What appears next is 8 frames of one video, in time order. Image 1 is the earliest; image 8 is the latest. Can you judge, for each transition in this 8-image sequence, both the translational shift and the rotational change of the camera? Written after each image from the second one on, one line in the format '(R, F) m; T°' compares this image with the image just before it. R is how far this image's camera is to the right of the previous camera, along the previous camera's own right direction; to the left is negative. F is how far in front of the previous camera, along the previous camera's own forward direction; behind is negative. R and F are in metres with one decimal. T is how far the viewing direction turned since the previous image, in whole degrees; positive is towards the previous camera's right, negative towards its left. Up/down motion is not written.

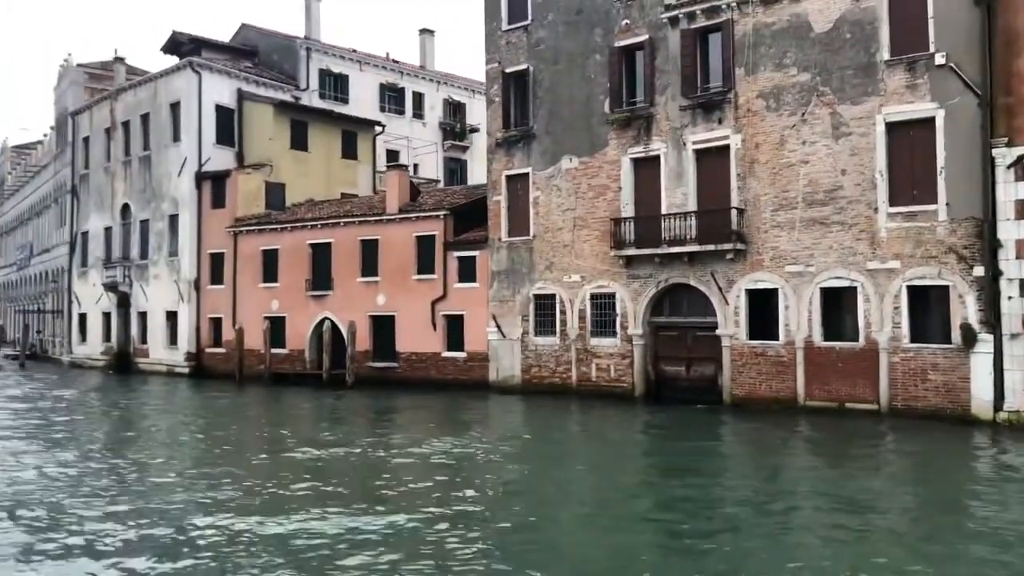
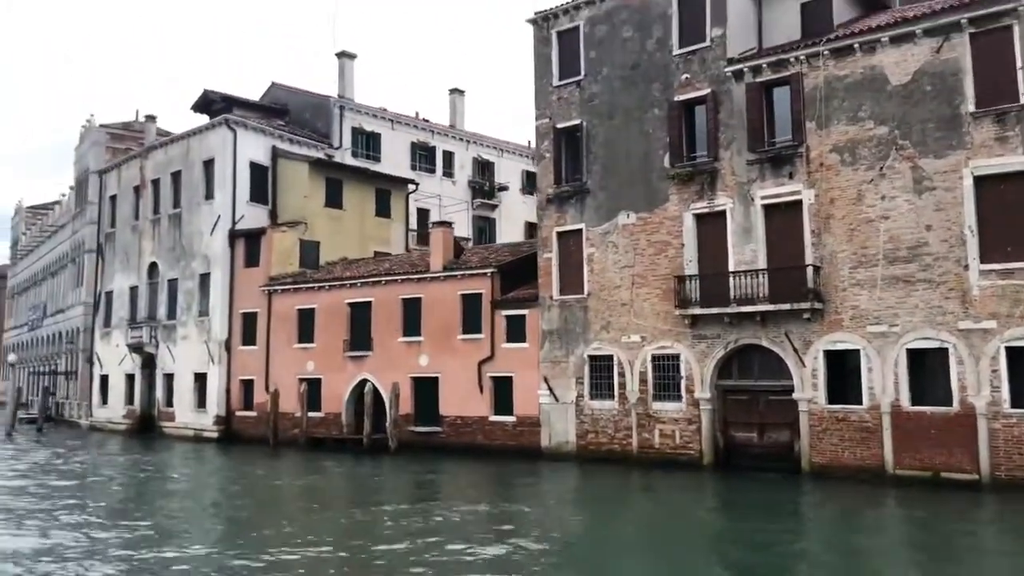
(-1.5, +1.0) m; 0°
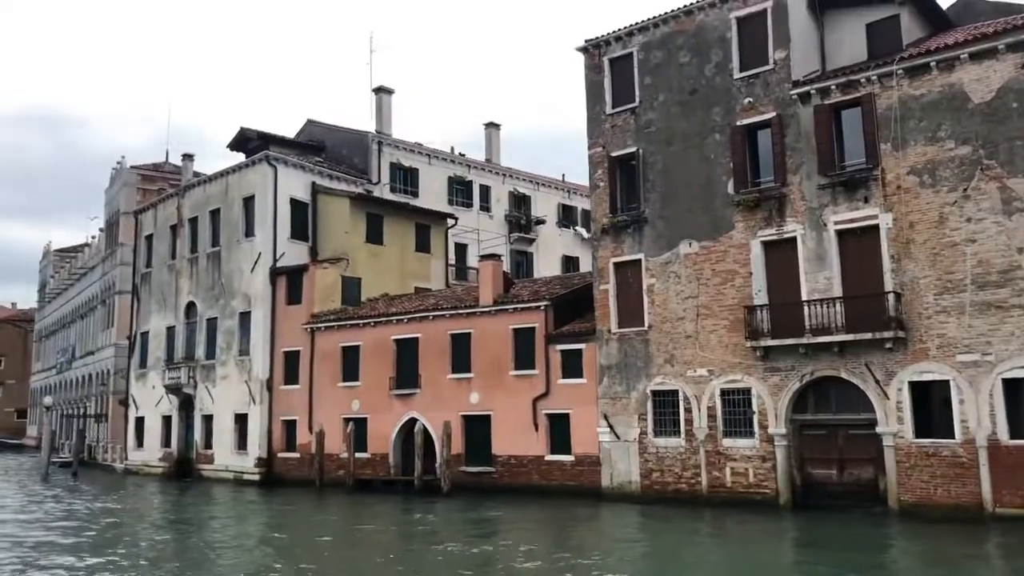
(-1.1, +0.8) m; -1°
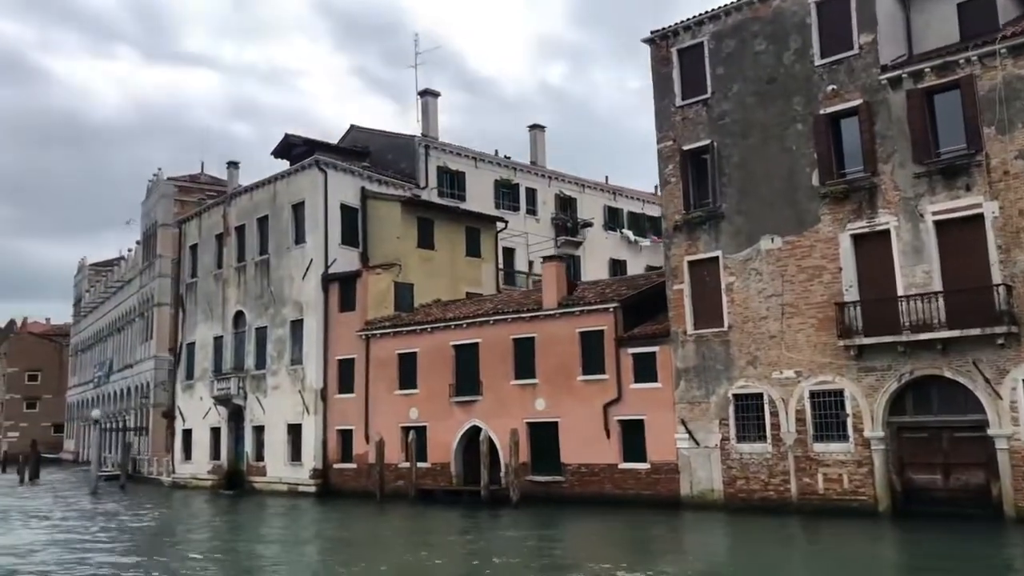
(-1.3, +0.9) m; -1°
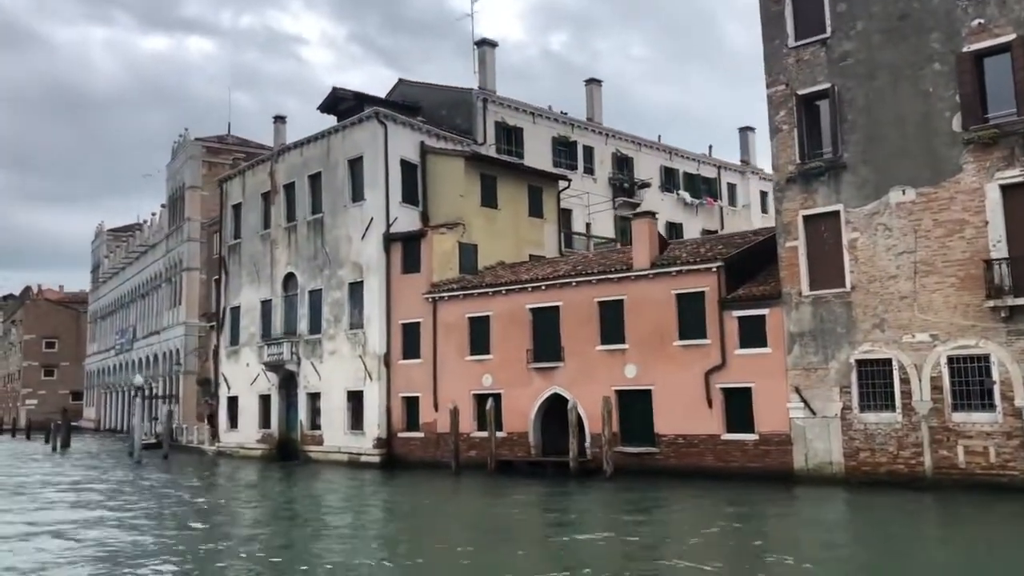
(-2.4, +1.7) m; 0°
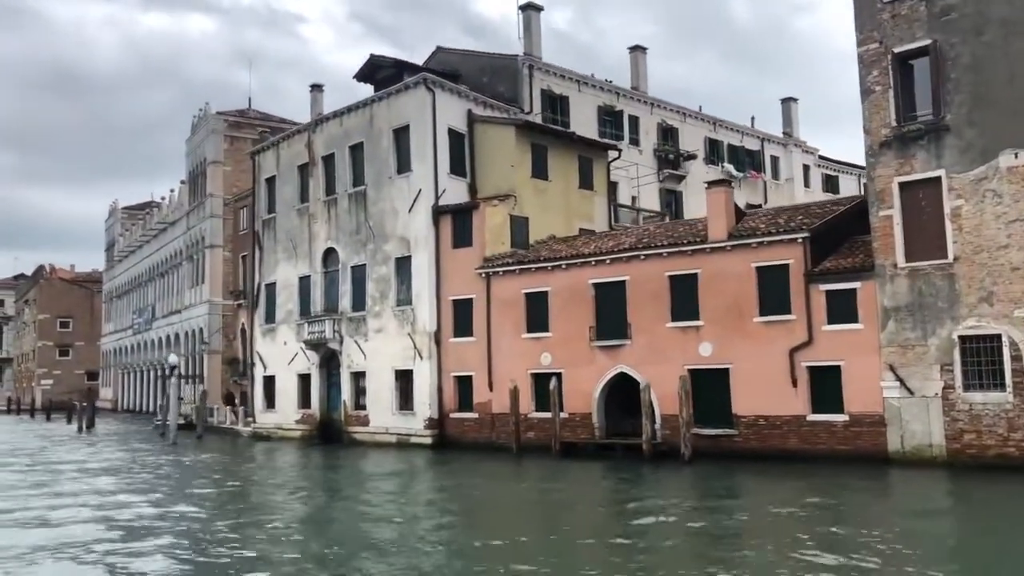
(-1.7, +1.2) m; 0°
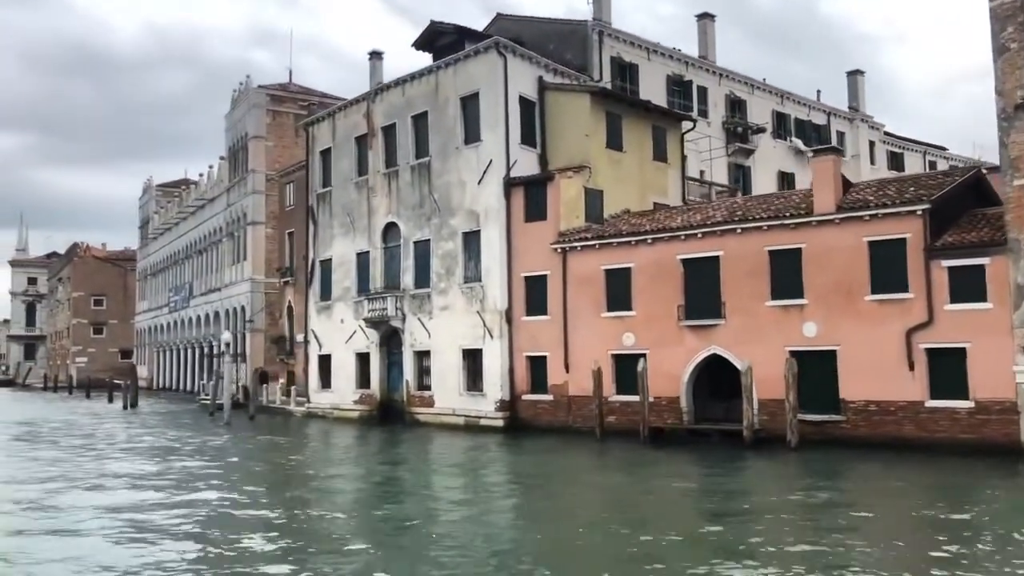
(-1.8, +1.4) m; -1°
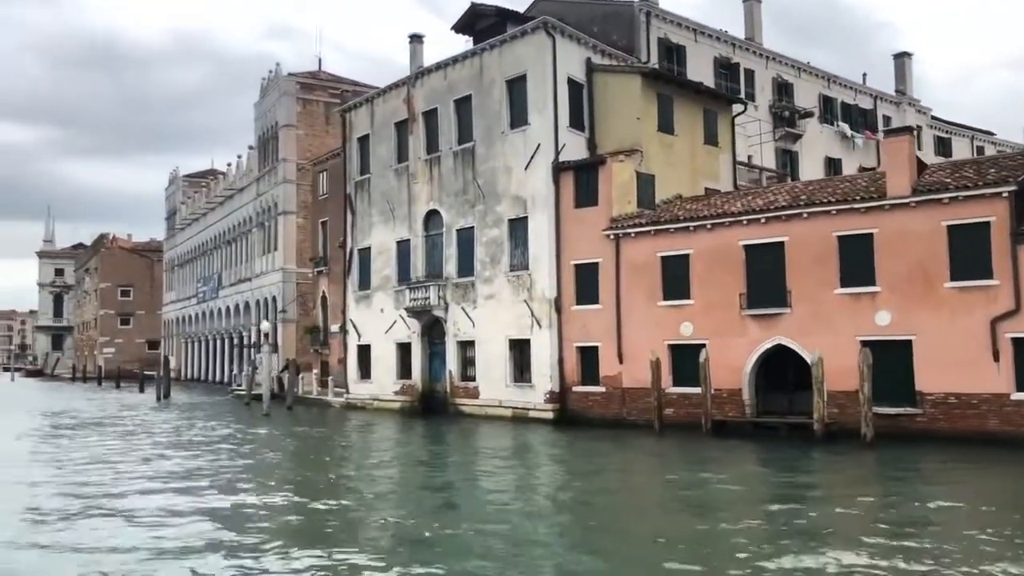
(-1.0, +0.8) m; -1°
